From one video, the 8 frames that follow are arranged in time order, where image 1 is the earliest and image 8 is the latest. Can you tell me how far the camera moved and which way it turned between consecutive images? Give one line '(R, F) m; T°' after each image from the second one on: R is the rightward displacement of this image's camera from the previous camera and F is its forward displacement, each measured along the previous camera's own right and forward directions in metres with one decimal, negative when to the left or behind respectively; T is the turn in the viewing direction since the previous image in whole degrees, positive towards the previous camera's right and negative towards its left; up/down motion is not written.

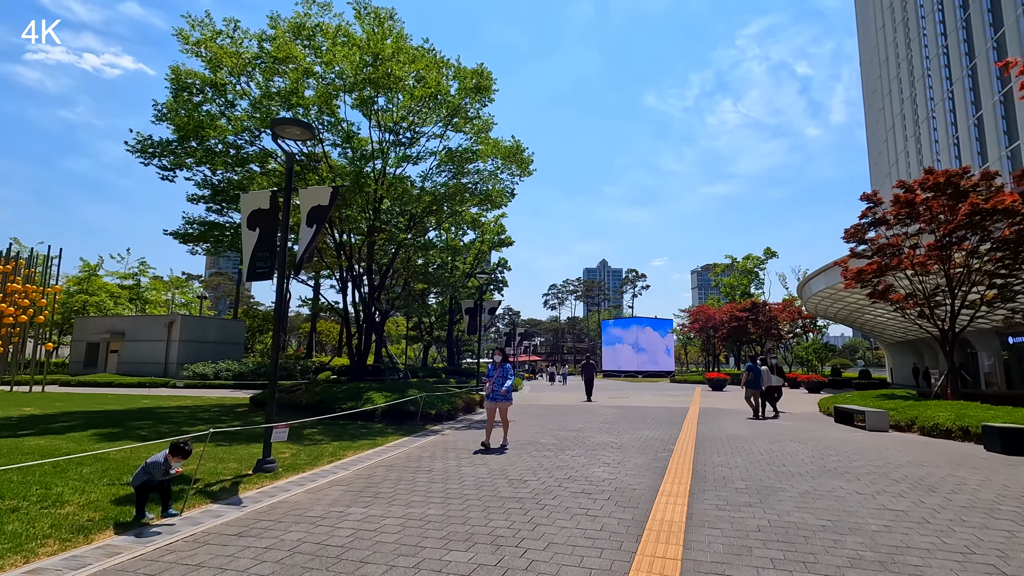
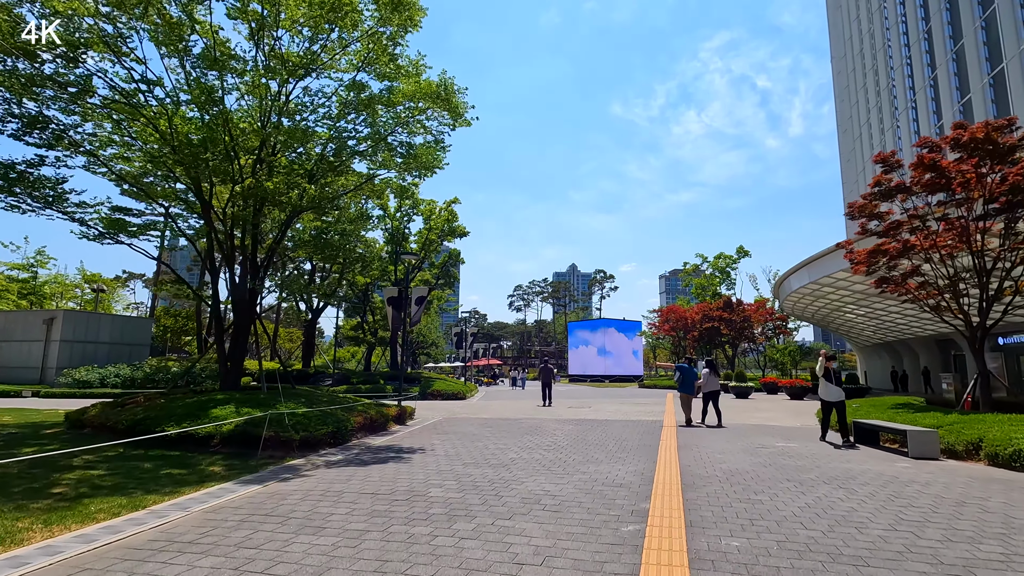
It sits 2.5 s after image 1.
(+1.1, +3.7) m; +3°
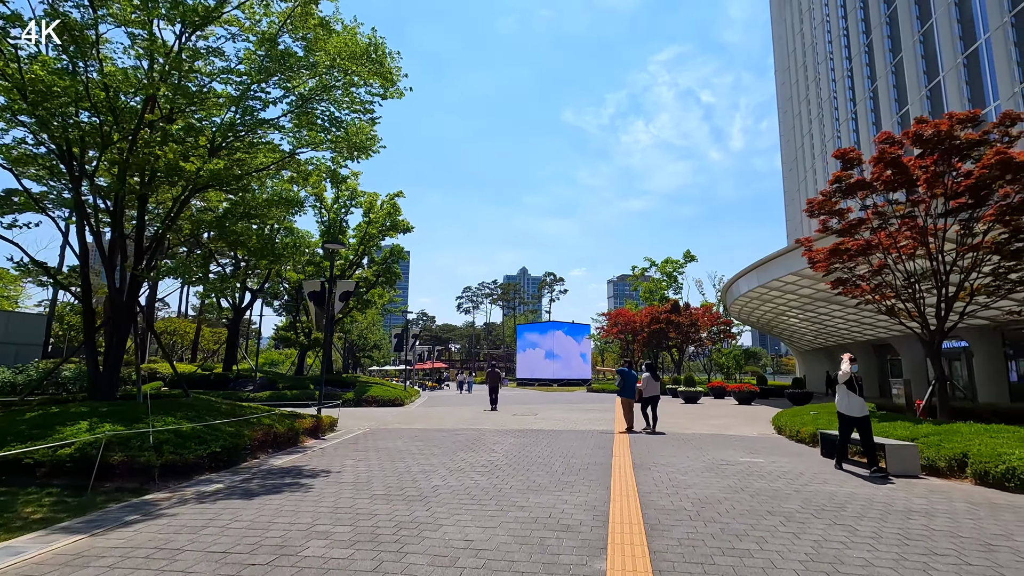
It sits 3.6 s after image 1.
(+0.3, +1.5) m; +5°
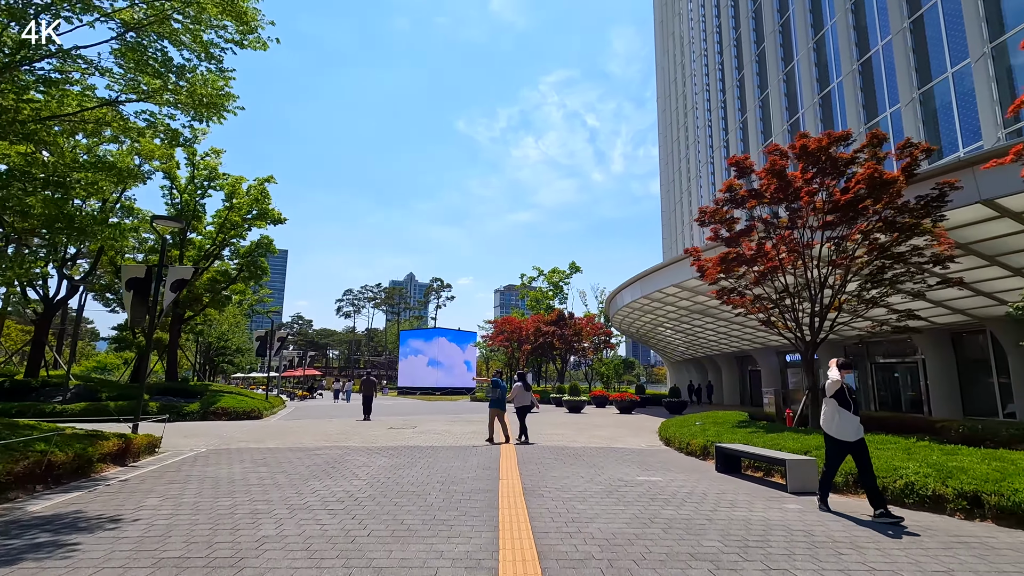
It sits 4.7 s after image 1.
(+0.2, +1.4) m; +12°
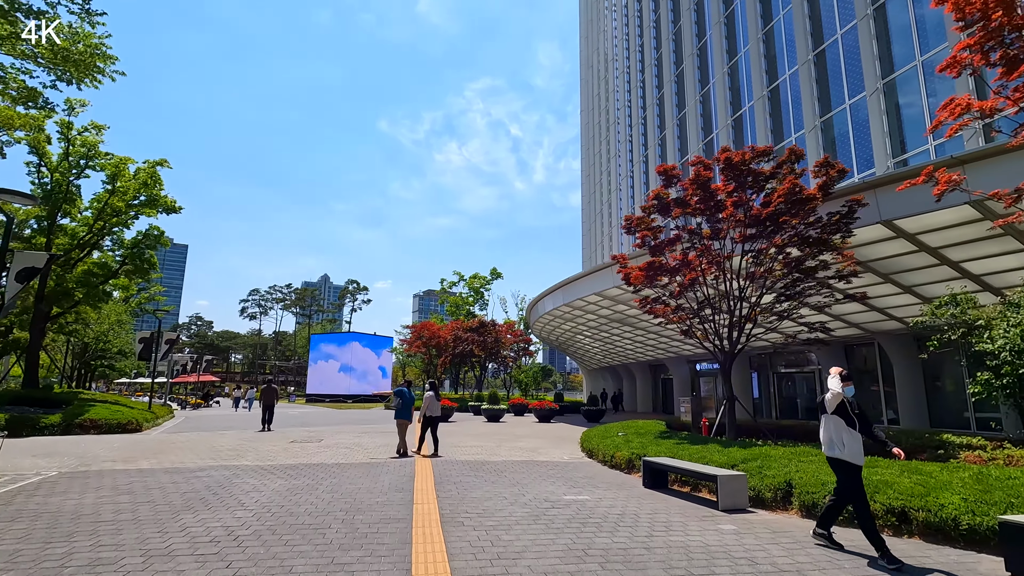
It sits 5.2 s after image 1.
(0.0, +0.8) m; +9°
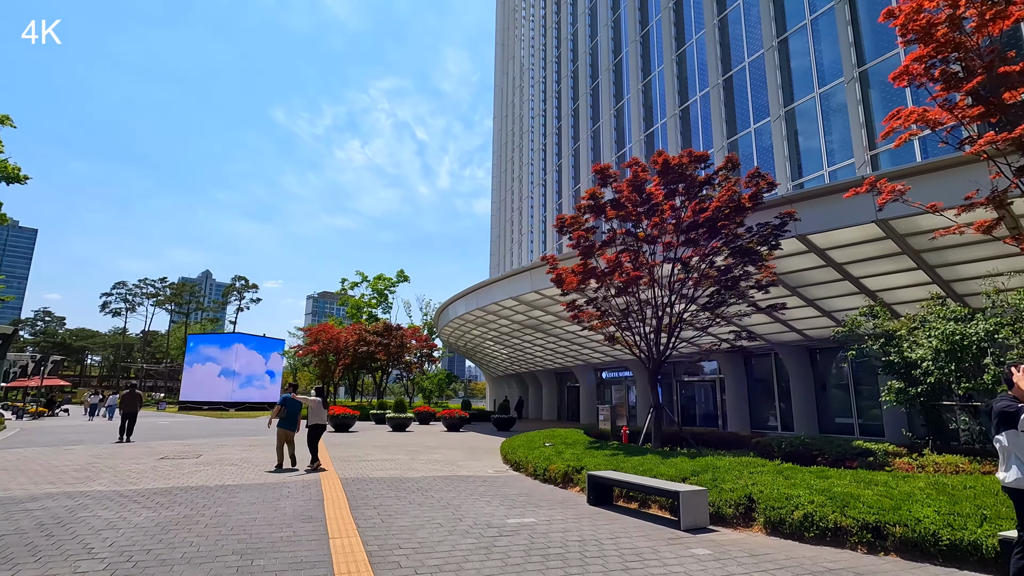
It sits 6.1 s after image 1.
(-0.5, +1.1) m; +10°
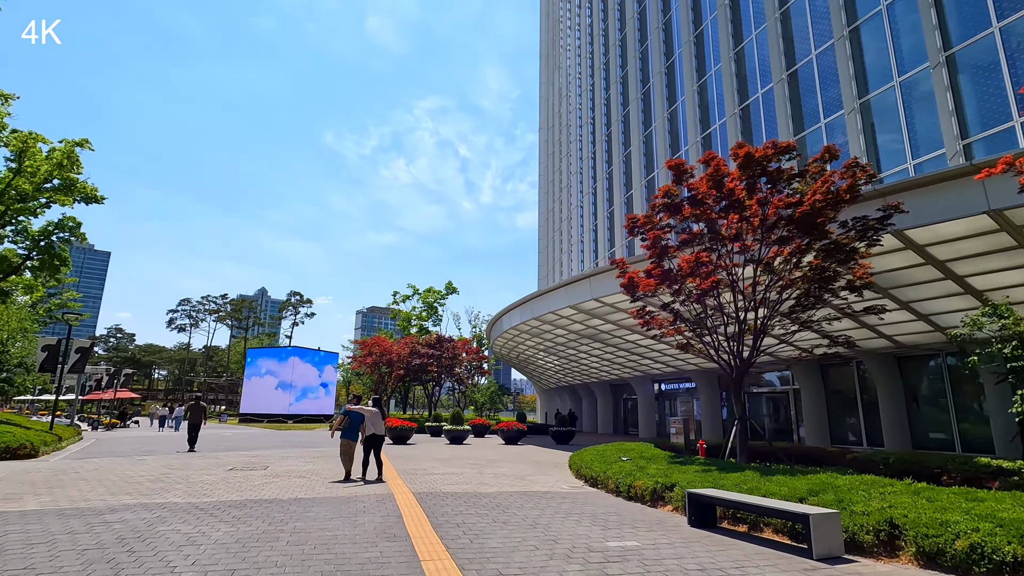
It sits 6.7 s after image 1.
(-0.6, +0.5) m; -5°
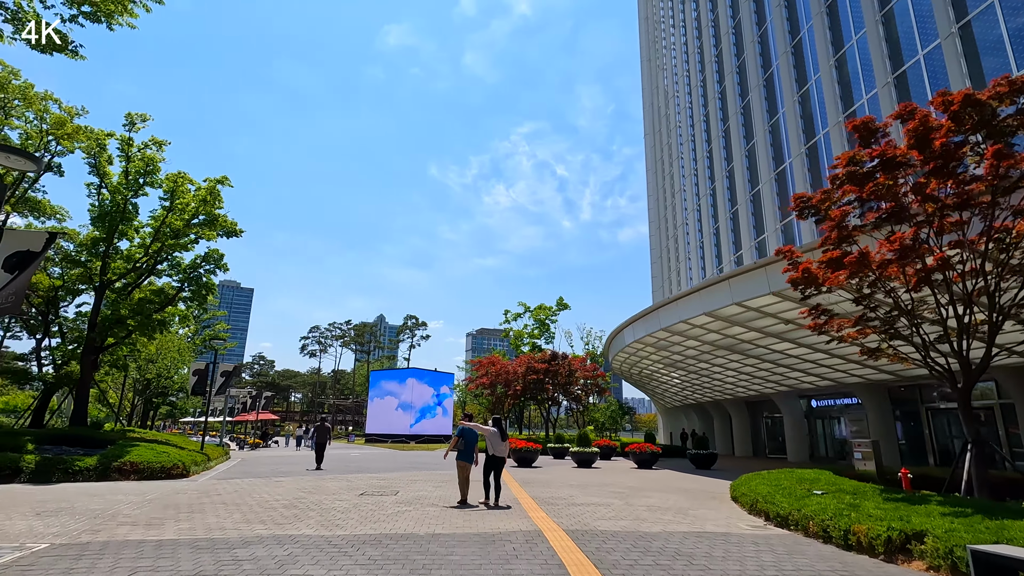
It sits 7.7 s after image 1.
(-0.8, +1.4) m; -11°
